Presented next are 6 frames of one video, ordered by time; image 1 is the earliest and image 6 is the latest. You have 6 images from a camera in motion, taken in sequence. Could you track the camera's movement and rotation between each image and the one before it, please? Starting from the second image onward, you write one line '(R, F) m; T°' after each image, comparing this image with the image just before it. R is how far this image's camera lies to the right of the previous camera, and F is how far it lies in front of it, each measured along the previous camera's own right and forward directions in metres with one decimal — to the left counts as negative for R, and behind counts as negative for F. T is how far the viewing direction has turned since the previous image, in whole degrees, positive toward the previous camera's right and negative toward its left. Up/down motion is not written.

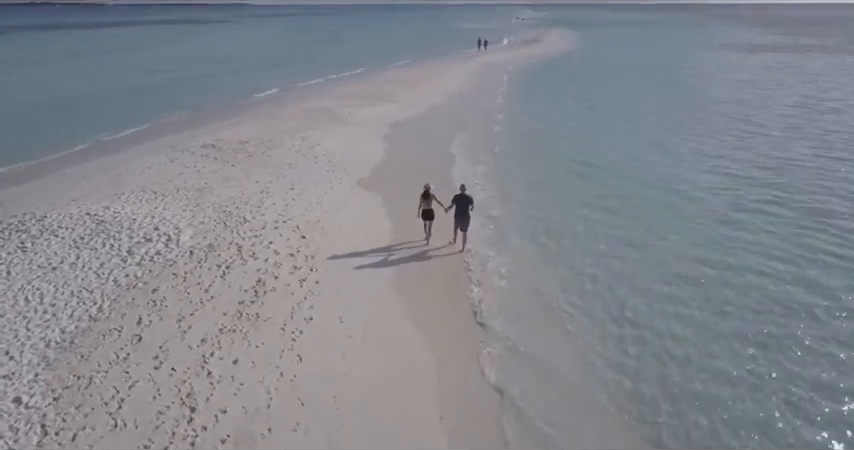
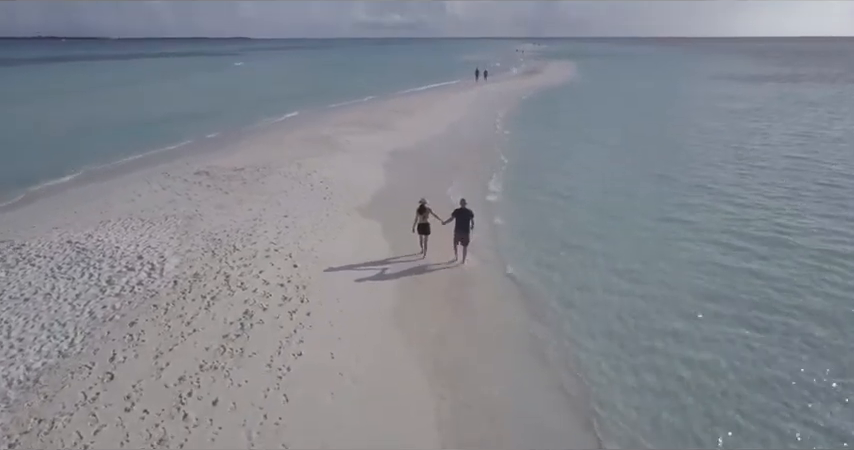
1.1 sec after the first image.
(0.0, +0.7) m; 0°
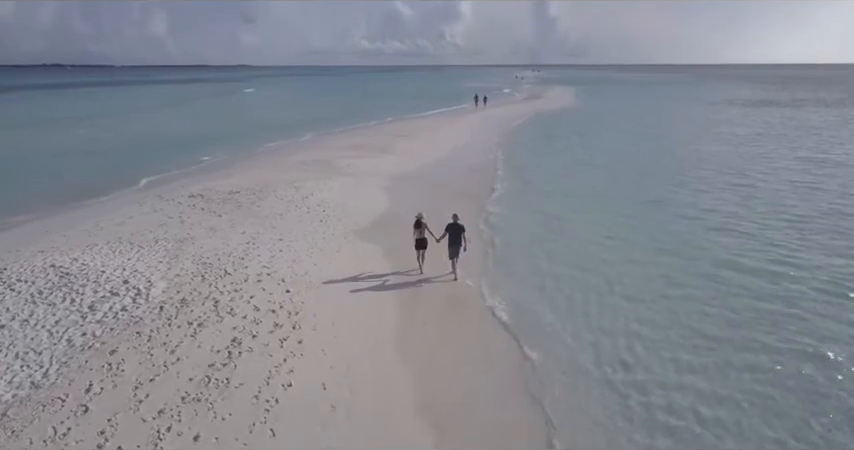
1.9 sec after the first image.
(0.0, +0.5) m; 0°
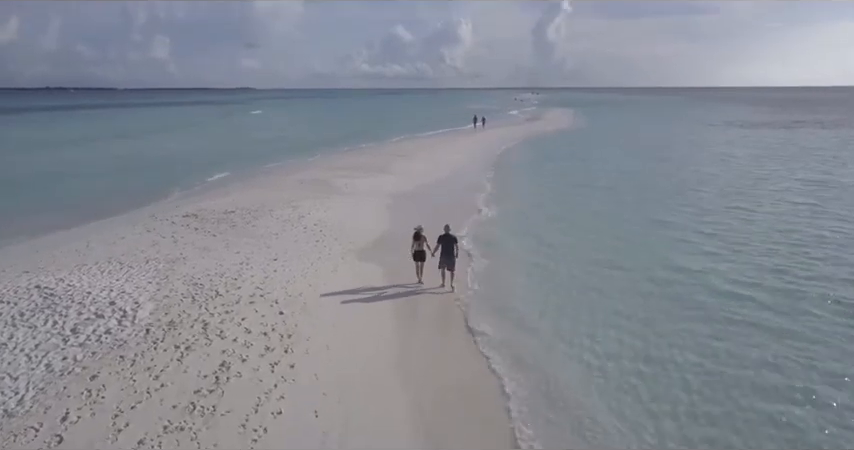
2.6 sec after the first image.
(0.0, +0.4) m; 0°
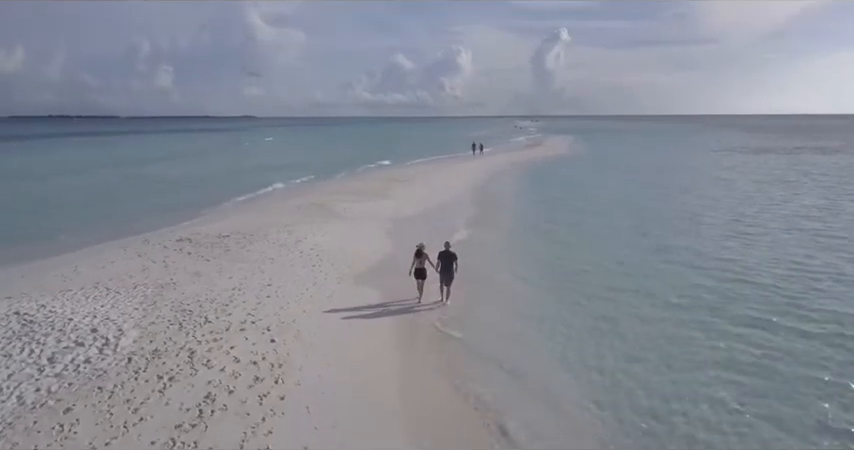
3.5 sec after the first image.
(0.0, +0.5) m; 0°
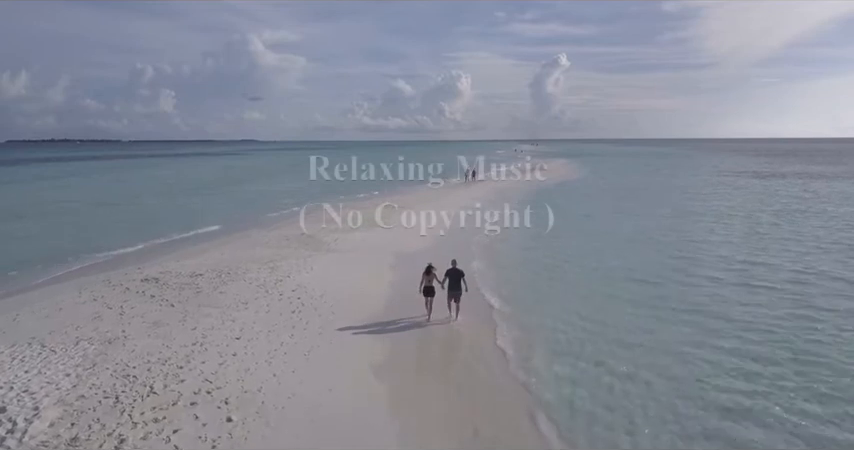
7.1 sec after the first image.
(+0.1, +2.0) m; 0°
